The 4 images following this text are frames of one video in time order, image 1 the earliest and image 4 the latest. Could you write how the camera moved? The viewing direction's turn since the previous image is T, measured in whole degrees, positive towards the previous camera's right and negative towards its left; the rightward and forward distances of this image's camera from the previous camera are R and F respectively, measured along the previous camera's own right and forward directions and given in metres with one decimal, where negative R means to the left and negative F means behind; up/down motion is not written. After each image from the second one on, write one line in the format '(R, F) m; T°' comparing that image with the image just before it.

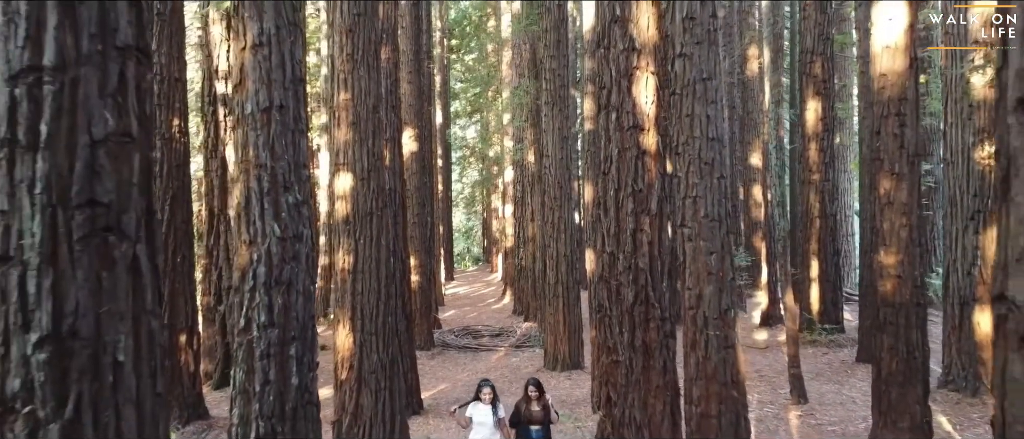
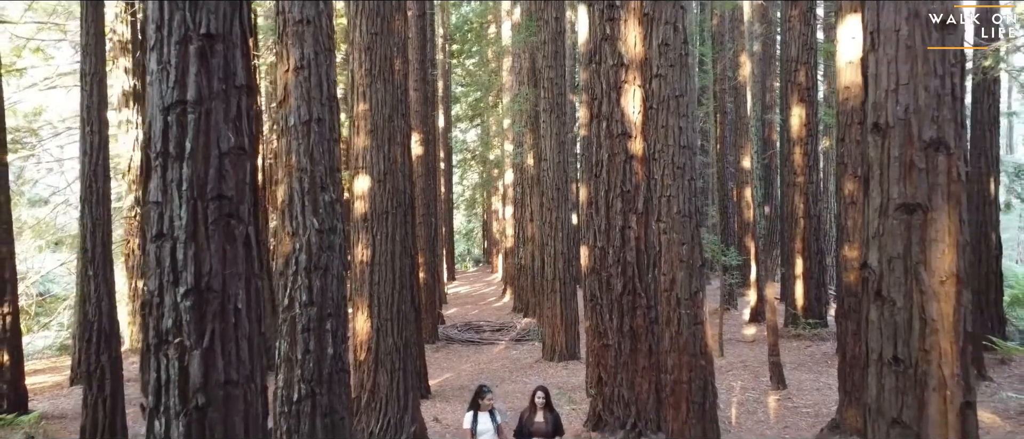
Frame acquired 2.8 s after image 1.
(0.0, -0.9) m; 0°
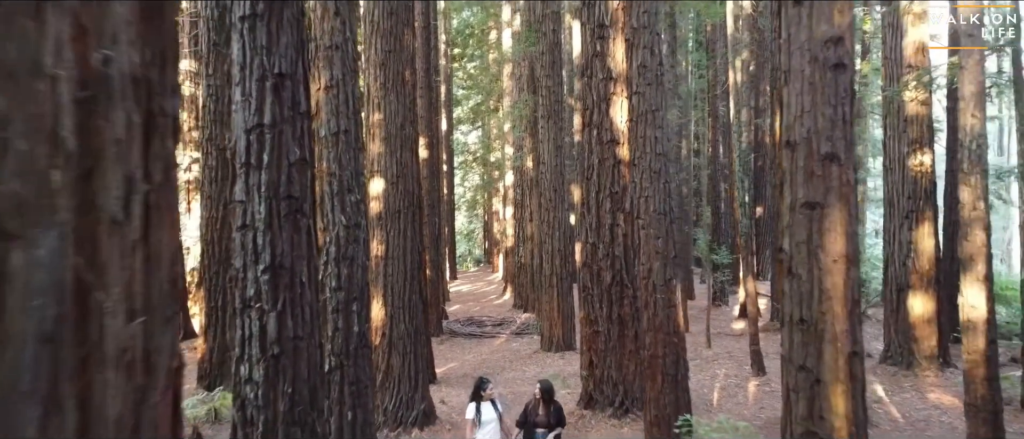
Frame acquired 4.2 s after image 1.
(0.0, -1.0) m; 0°
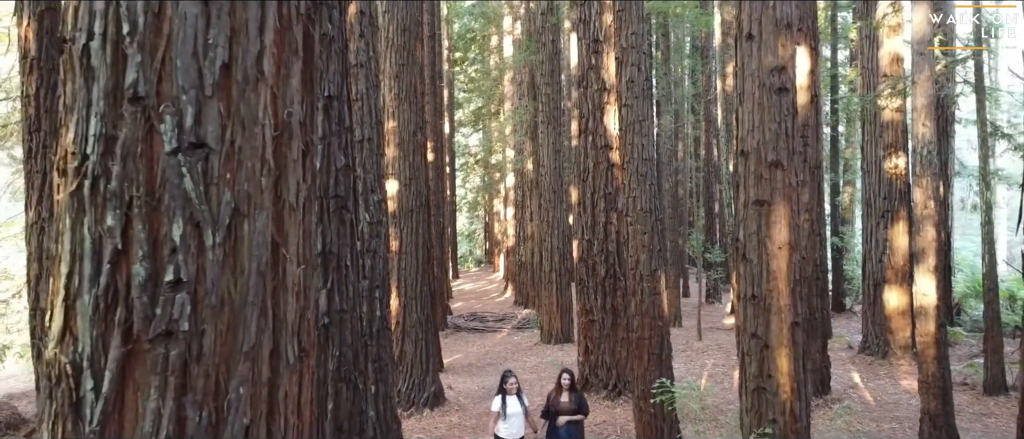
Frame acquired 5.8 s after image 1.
(0.0, -0.9) m; 0°
